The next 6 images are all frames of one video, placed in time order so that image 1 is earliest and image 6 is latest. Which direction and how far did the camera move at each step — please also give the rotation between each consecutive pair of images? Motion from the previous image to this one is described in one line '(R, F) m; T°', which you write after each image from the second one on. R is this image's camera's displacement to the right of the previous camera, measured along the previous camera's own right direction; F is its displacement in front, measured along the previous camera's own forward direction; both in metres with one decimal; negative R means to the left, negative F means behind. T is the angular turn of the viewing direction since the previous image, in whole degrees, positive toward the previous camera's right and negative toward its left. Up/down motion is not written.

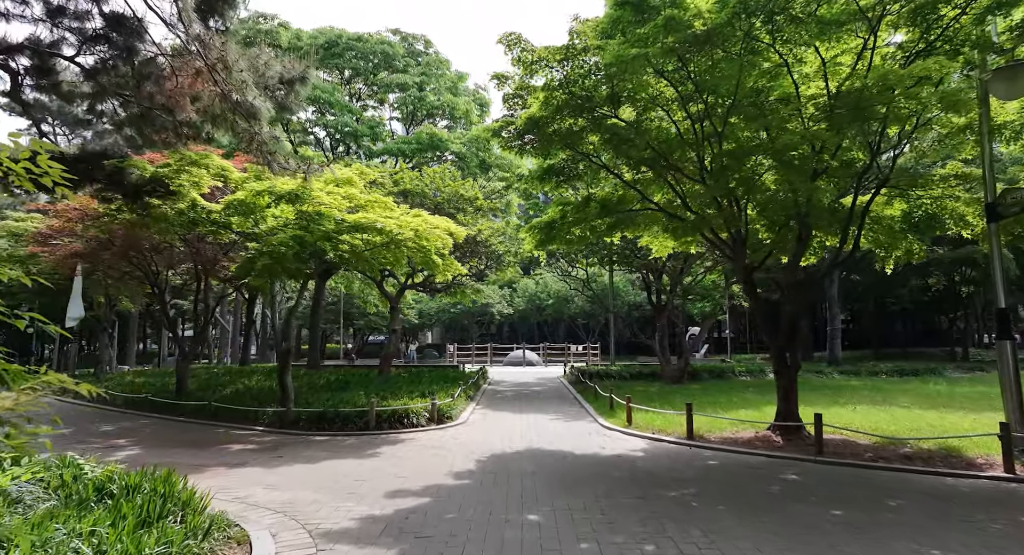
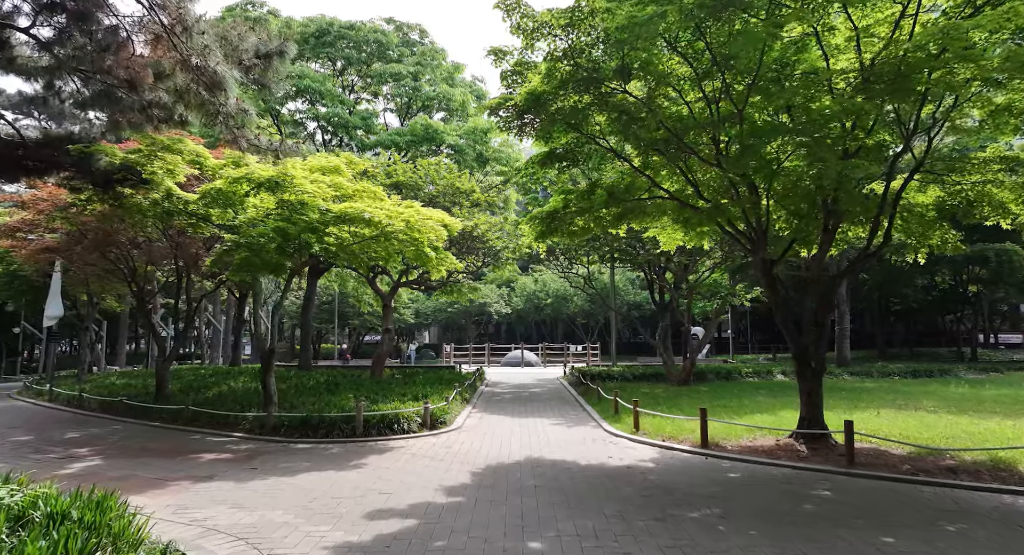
(0.0, +0.9) m; 0°
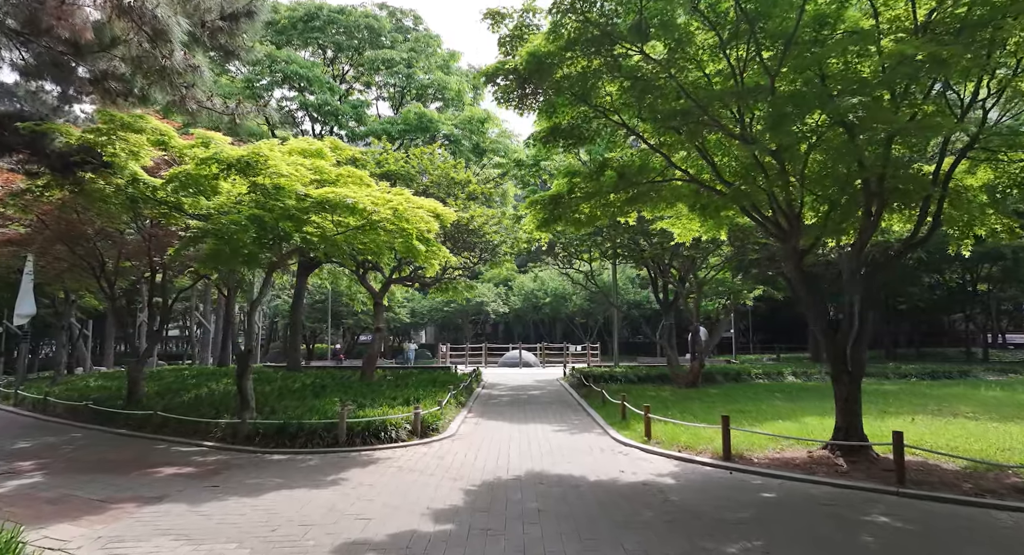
(0.0, +1.2) m; 0°
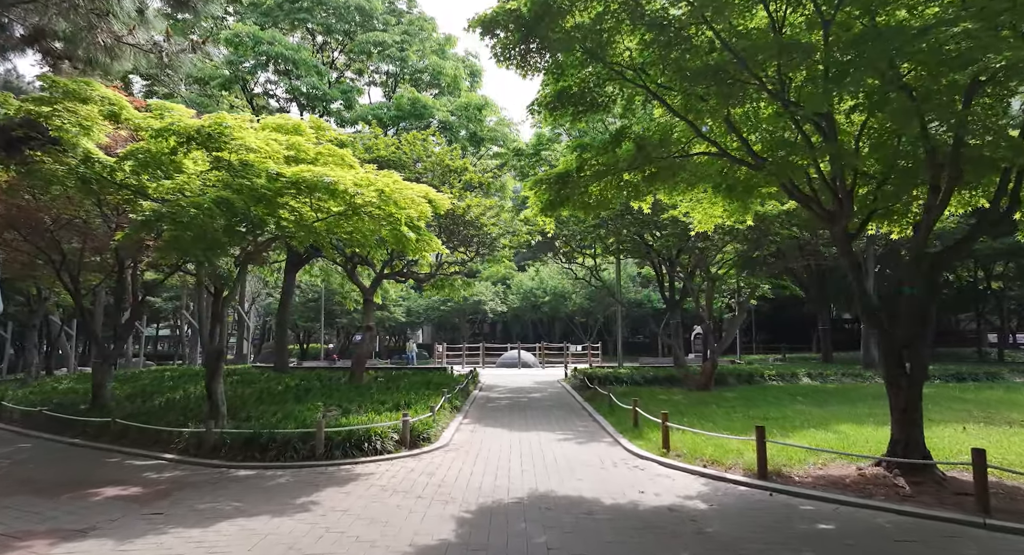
(0.0, +1.3) m; 0°
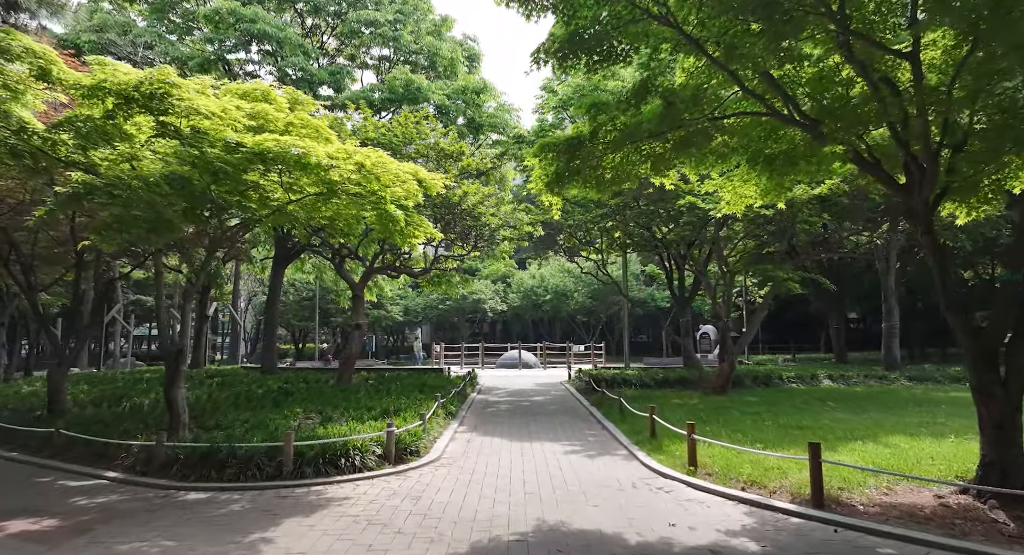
(0.0, +1.4) m; 0°
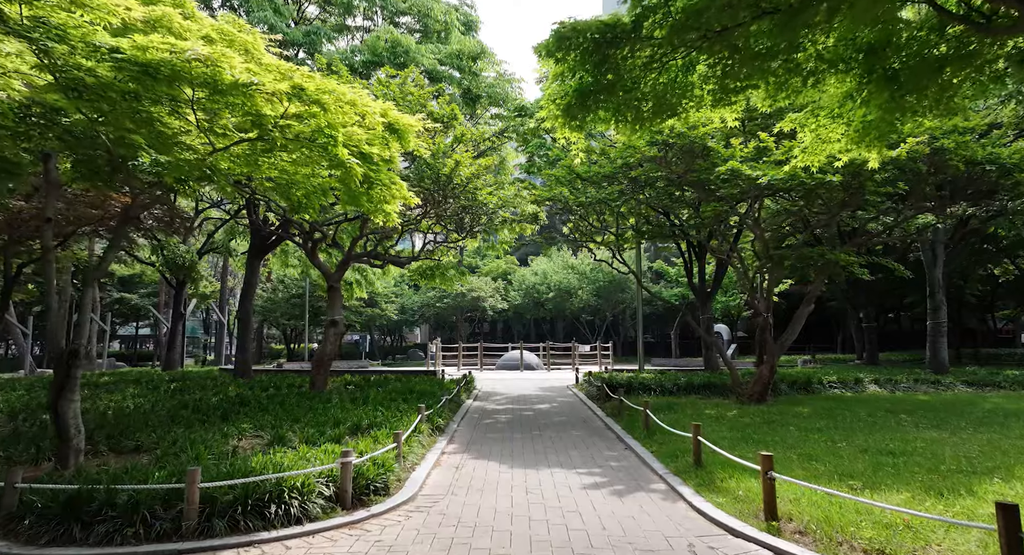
(0.0, +2.6) m; 0°
